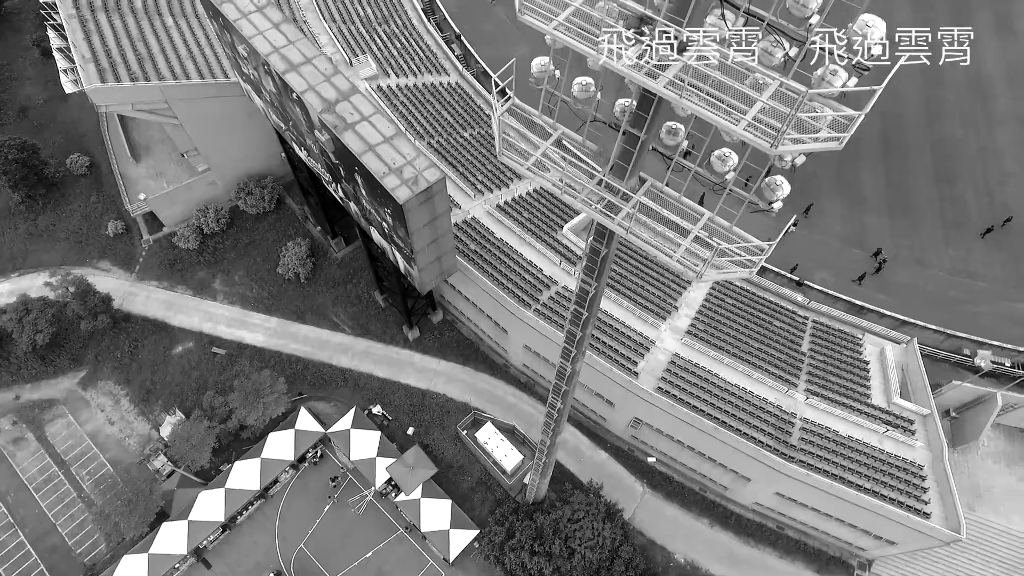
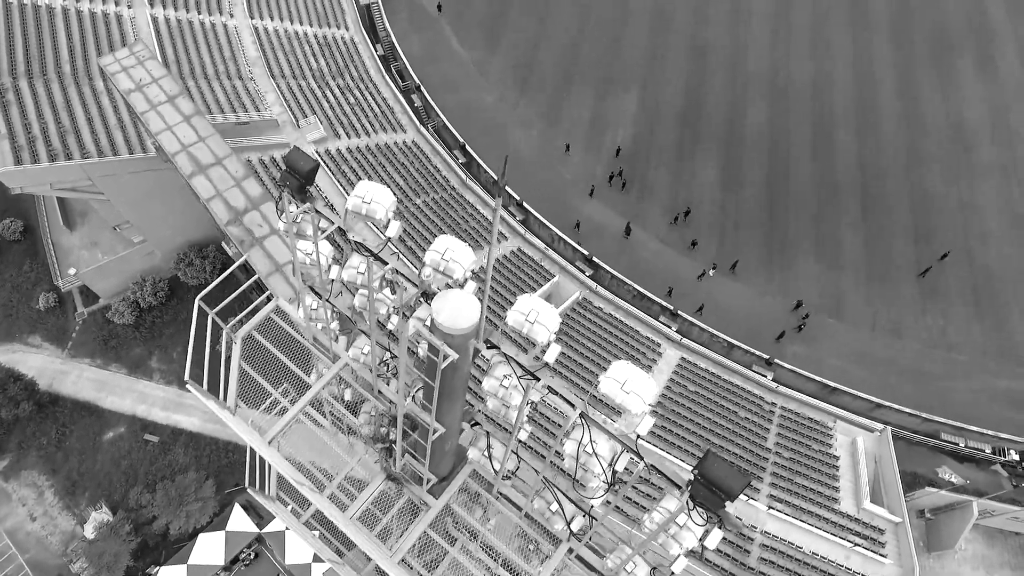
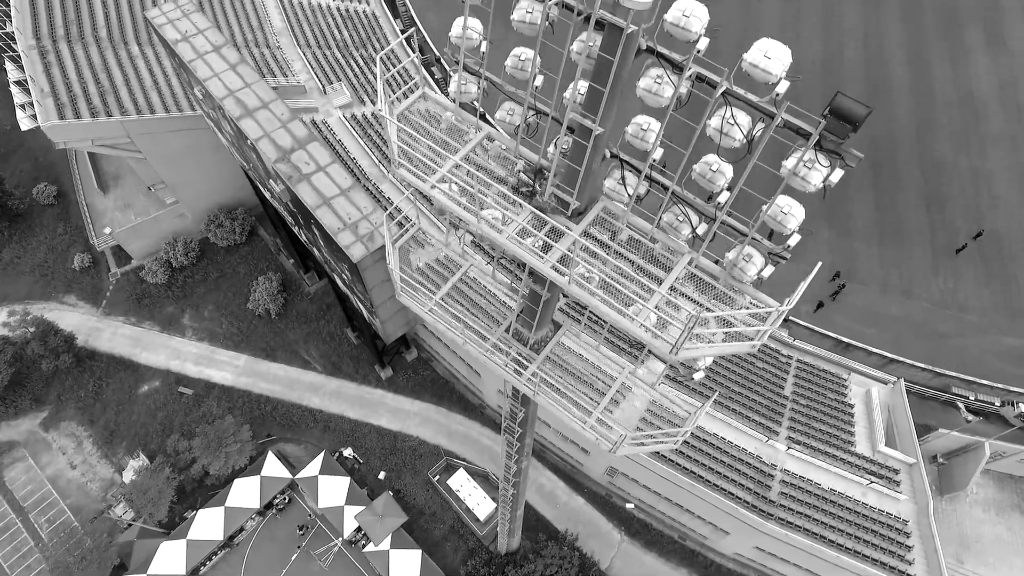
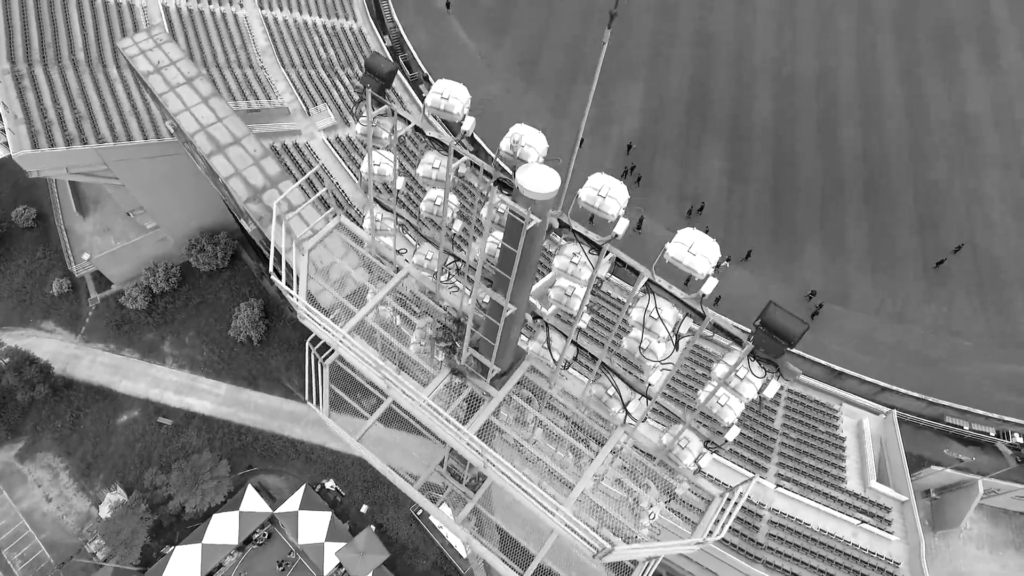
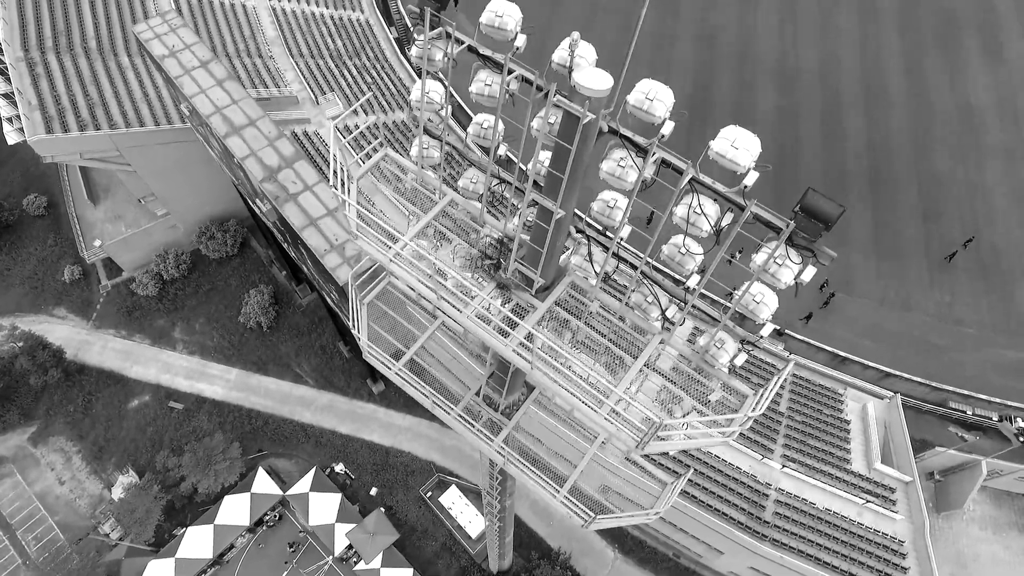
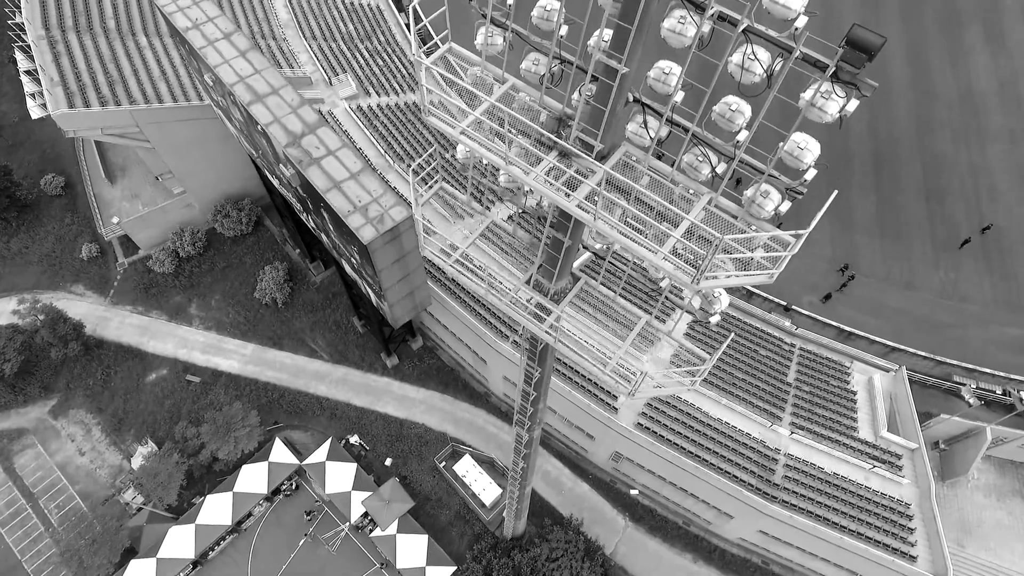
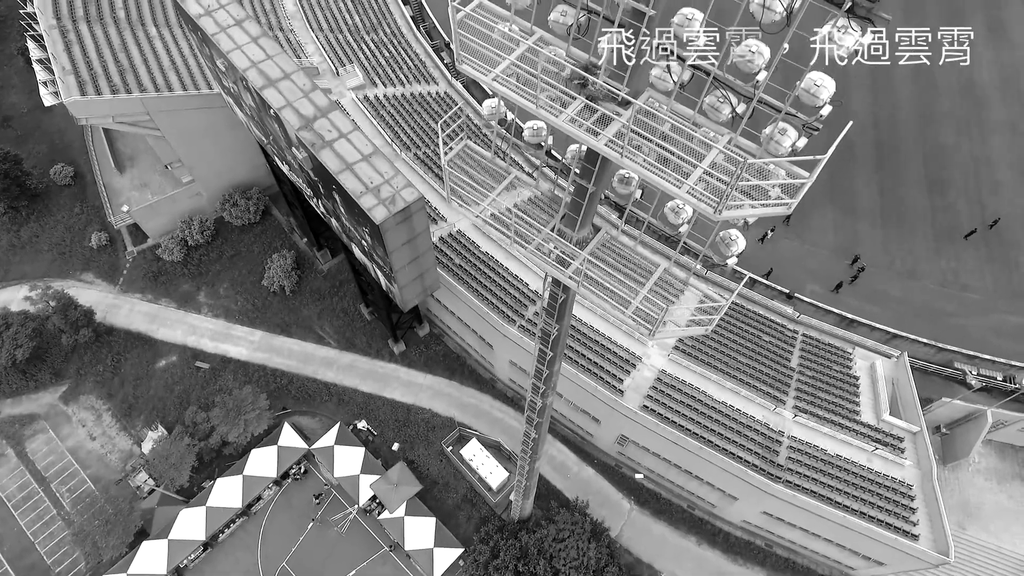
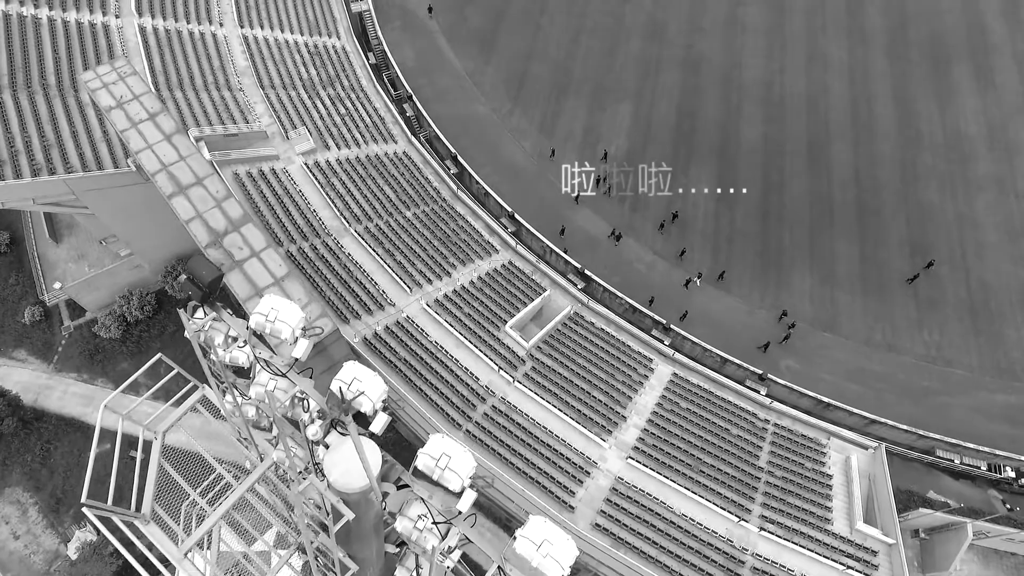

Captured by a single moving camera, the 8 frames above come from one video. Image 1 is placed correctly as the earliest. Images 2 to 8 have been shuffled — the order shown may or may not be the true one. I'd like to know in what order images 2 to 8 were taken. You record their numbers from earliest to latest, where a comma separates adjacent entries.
7, 6, 3, 5, 4, 2, 8
